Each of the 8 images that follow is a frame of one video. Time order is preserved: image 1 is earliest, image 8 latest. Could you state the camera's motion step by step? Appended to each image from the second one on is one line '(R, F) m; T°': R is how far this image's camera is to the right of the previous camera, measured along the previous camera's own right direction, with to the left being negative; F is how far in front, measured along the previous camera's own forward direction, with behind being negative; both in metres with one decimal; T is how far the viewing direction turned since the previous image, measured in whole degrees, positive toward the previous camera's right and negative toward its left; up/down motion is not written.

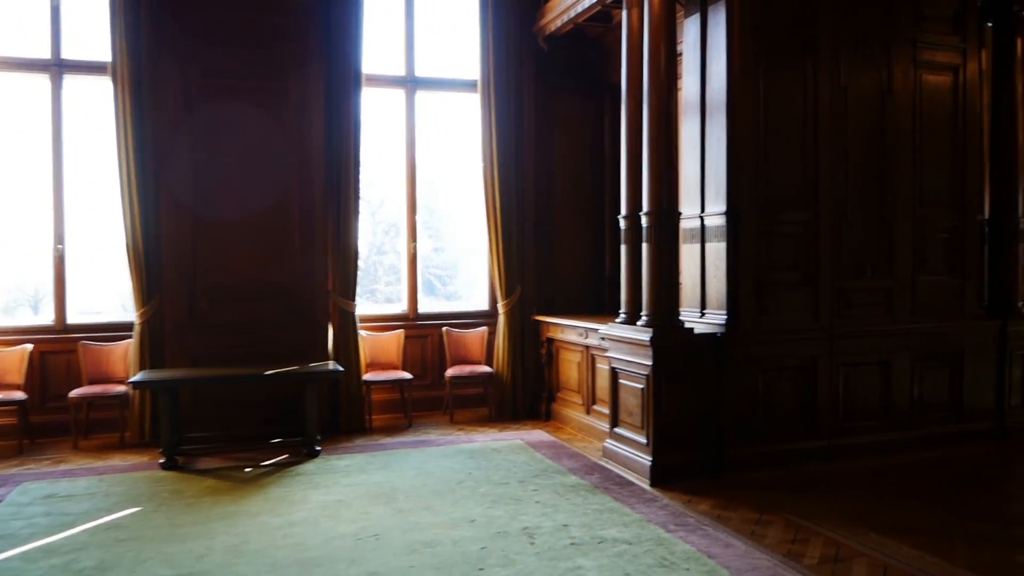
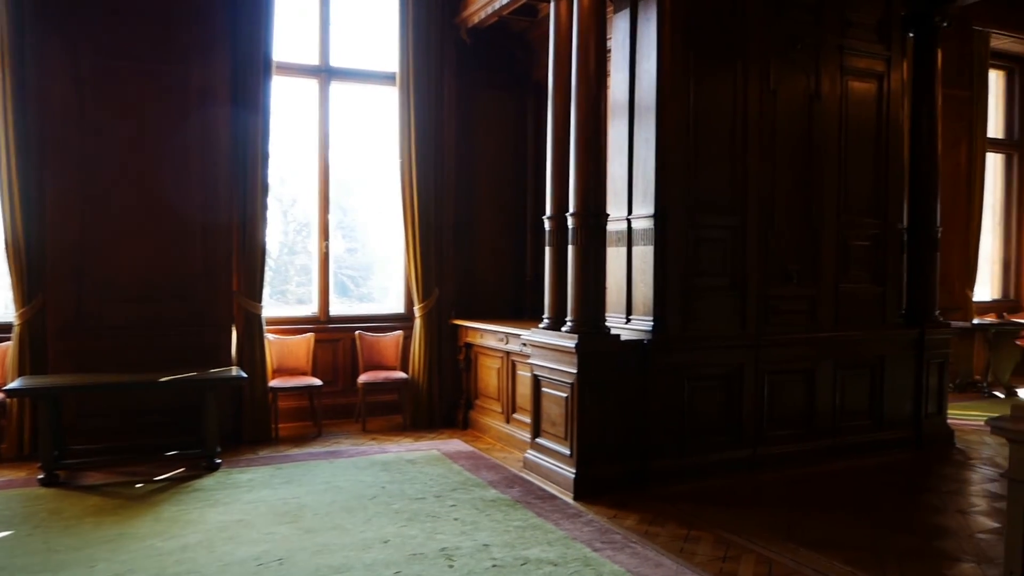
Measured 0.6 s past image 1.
(0.0, +0.3) m; +6°
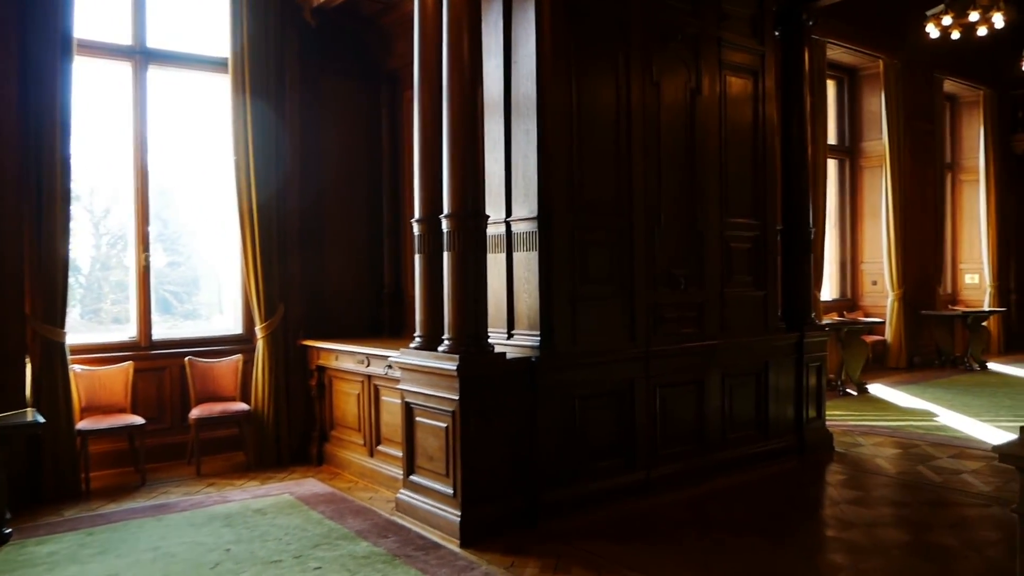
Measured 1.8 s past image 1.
(-0.2, +0.6) m; +11°
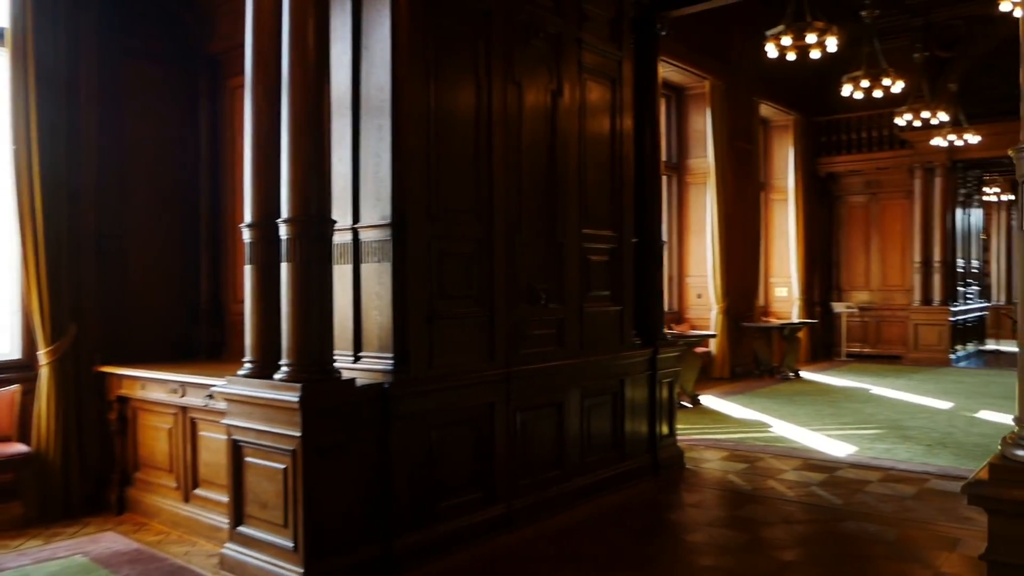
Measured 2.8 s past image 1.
(-0.1, +0.5) m; +12°
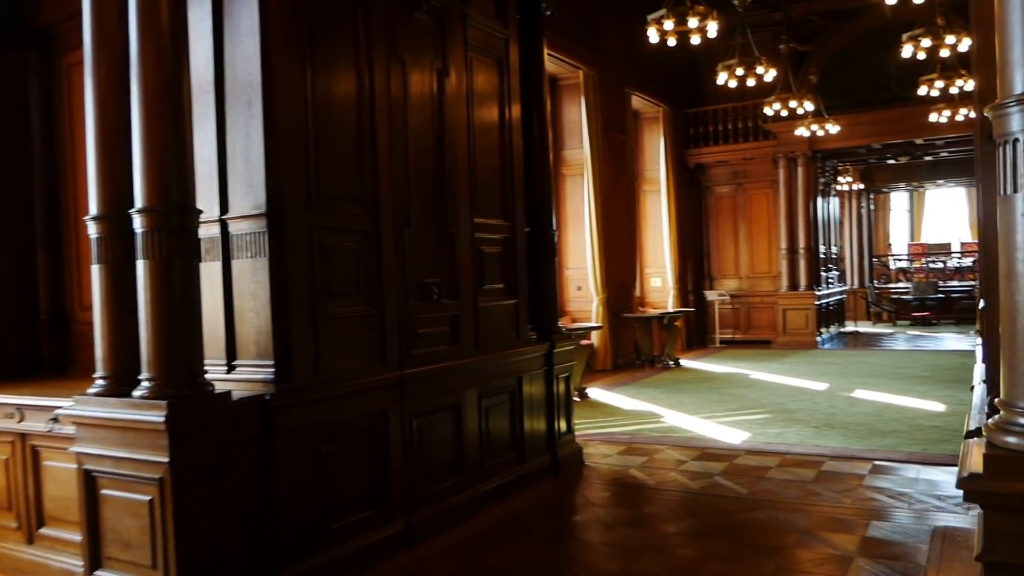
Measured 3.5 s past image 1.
(-0.1, +0.3) m; +9°
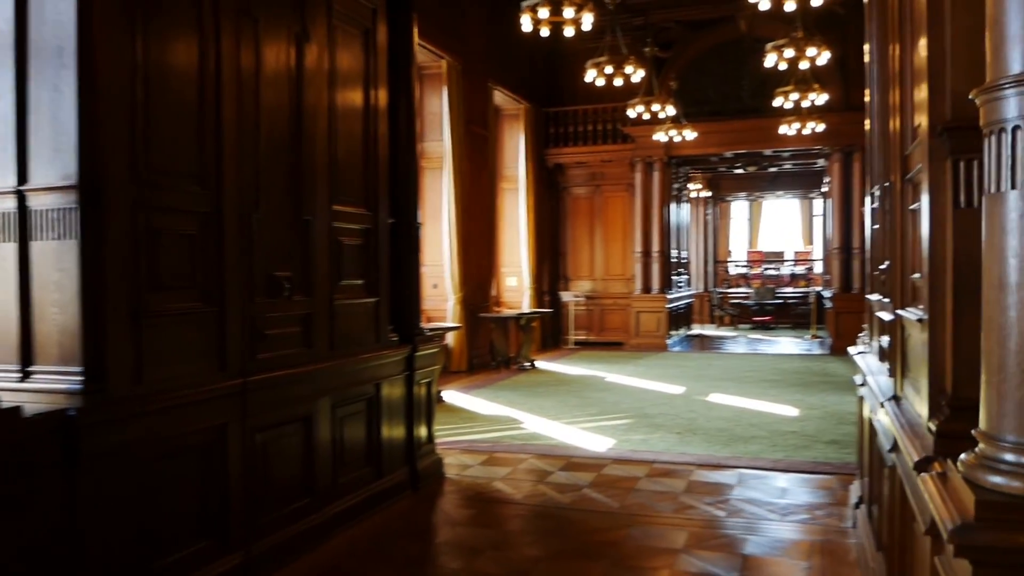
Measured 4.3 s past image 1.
(-0.1, +0.4) m; +10°
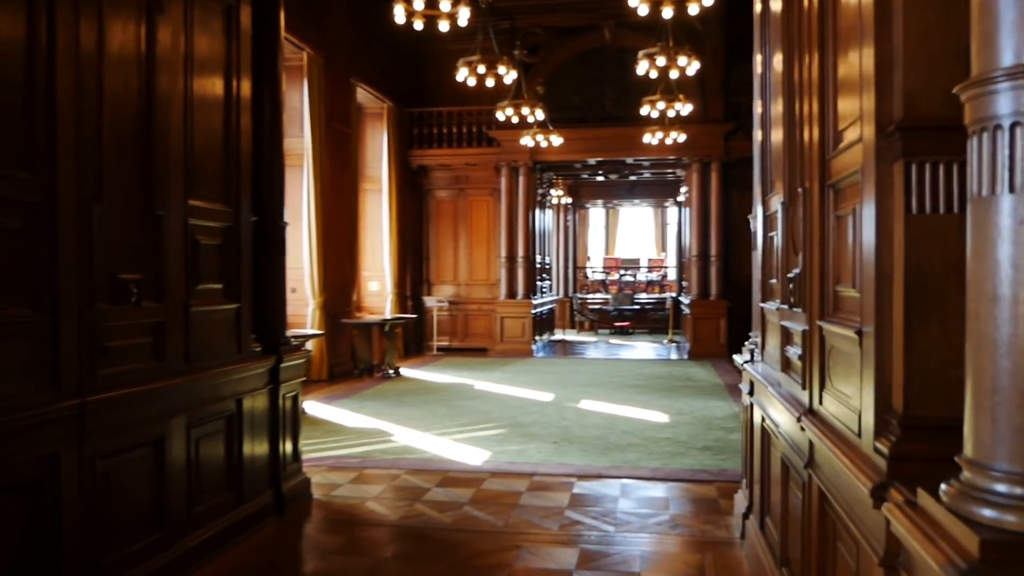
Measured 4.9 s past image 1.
(-0.1, +0.3) m; +10°
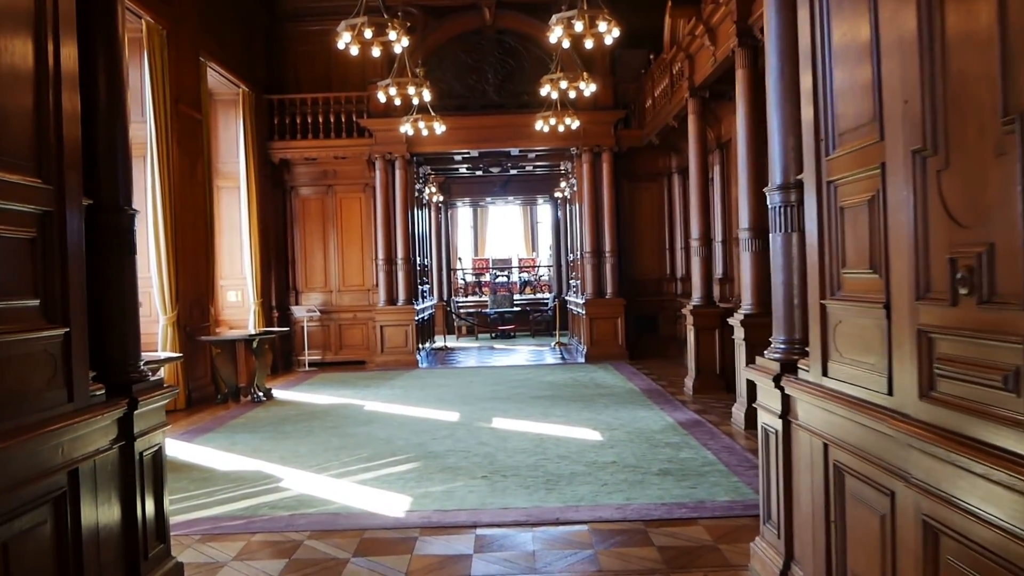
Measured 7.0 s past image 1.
(-0.3, +1.0) m; +10°
